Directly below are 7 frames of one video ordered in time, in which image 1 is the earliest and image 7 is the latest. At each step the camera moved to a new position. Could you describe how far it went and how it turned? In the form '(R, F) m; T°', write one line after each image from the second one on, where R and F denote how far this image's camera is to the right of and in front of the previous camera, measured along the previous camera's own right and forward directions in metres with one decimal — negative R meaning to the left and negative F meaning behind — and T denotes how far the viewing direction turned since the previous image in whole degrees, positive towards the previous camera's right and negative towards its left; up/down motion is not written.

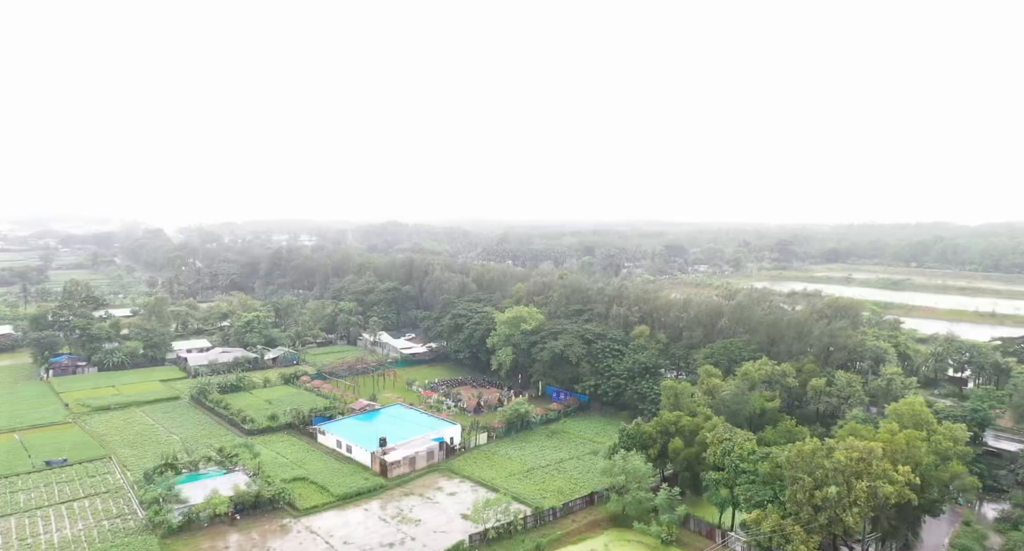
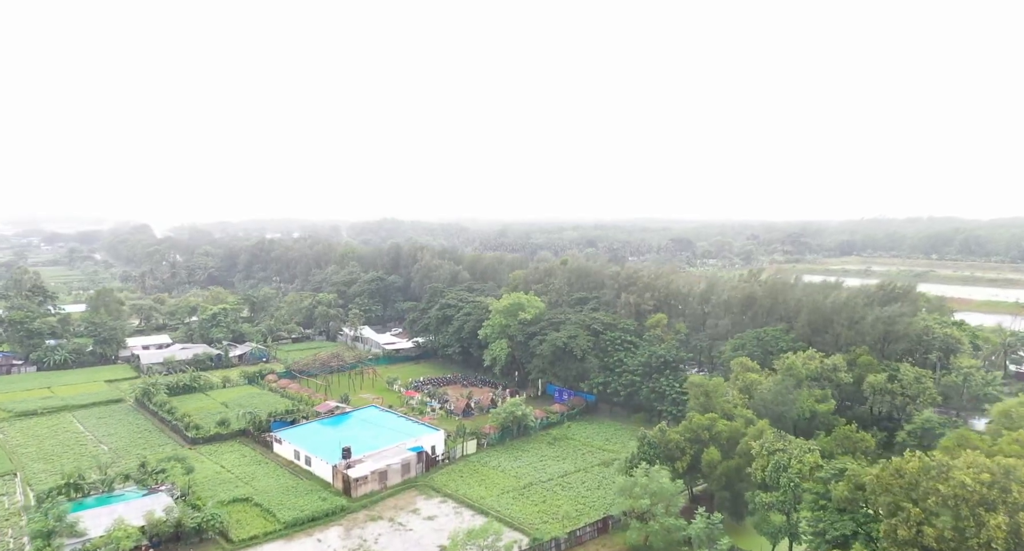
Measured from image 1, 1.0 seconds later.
(+0.4, +7.3) m; 0°
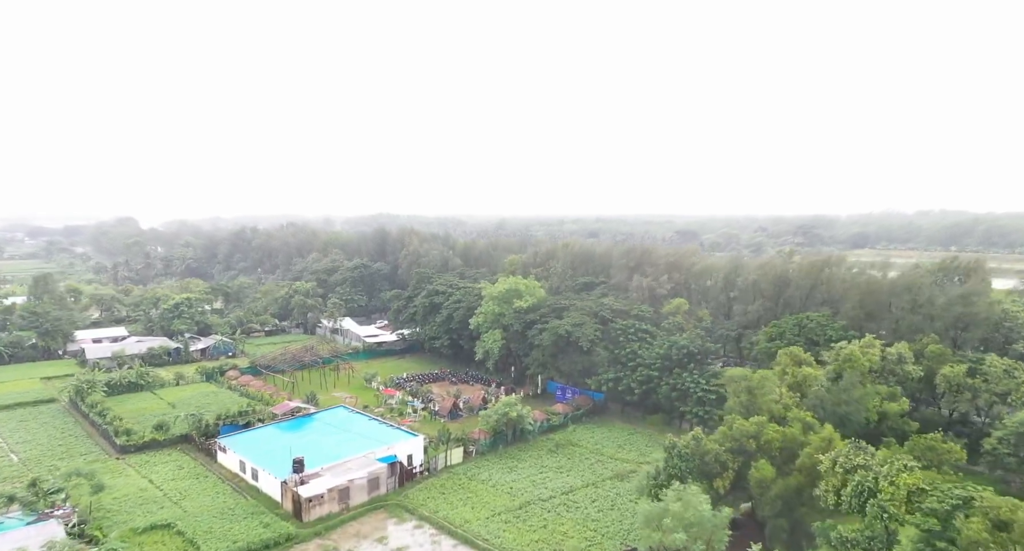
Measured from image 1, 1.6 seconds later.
(+0.3, +6.4) m; 0°
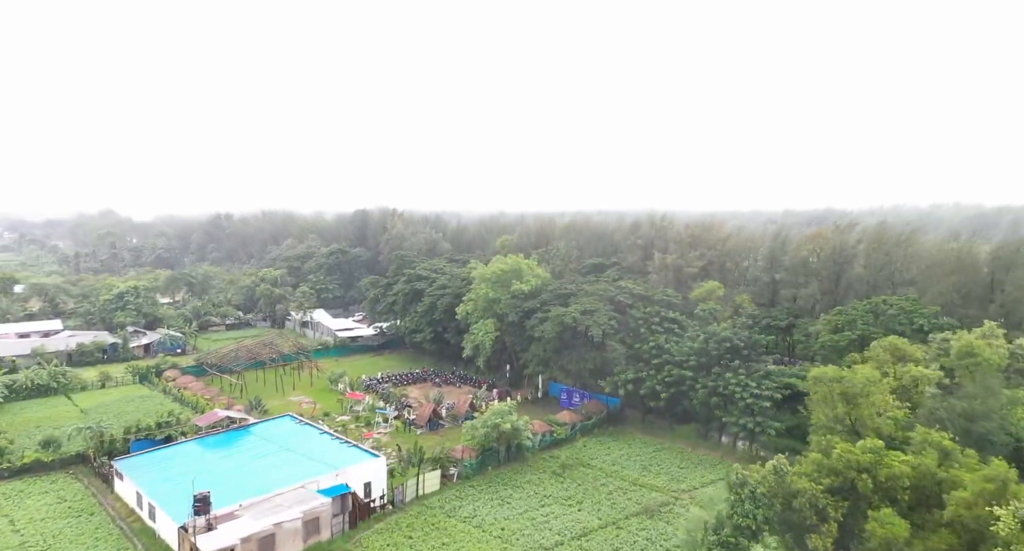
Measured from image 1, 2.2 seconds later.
(+0.2, +7.5) m; 0°
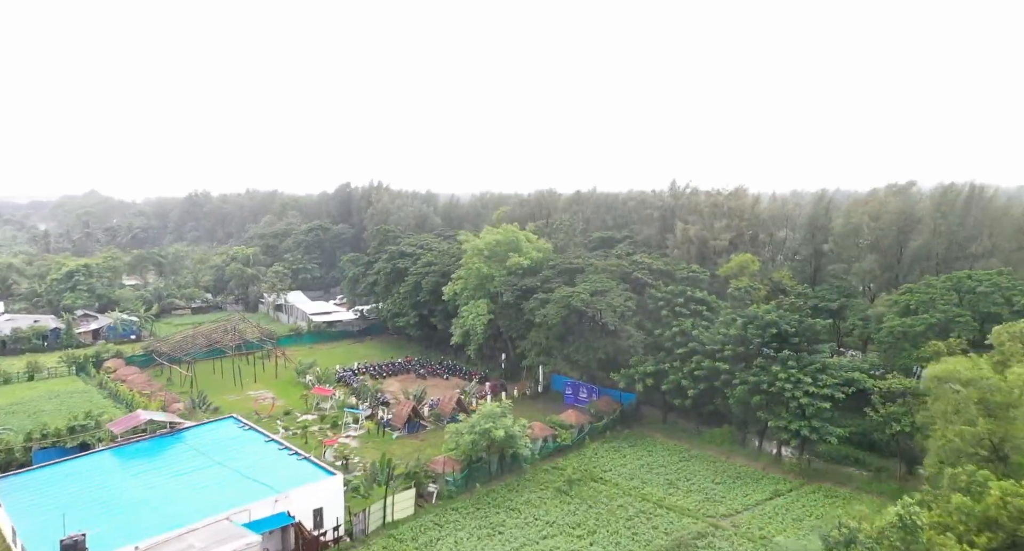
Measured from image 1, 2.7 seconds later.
(+0.2, +5.2) m; 0°
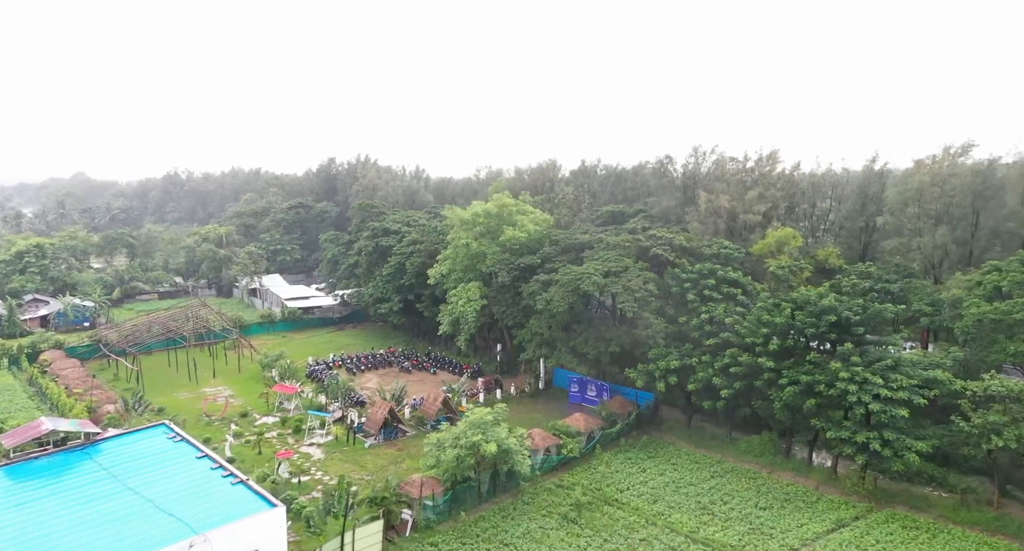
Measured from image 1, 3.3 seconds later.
(+0.1, +4.2) m; 0°
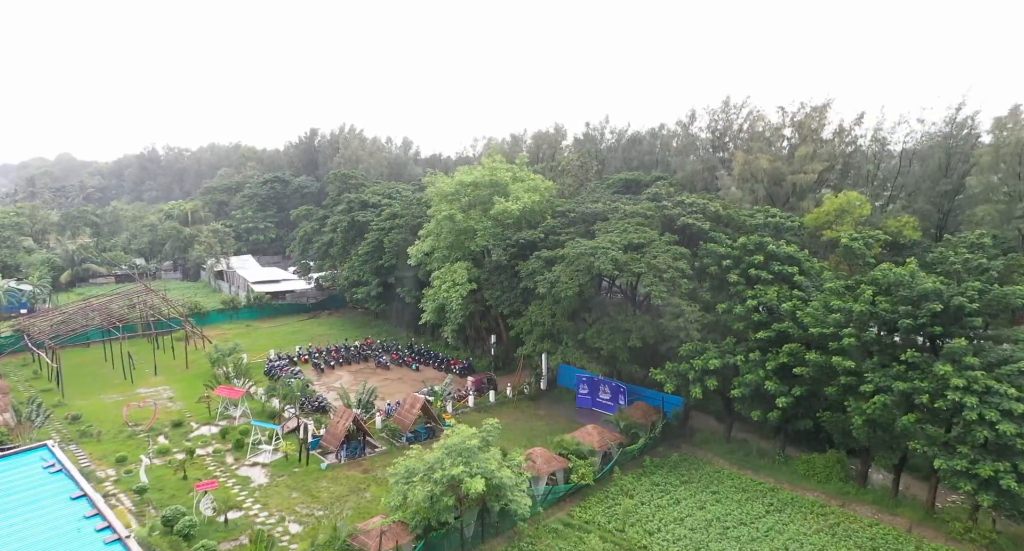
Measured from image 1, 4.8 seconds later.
(+0.1, +4.4) m; 0°
